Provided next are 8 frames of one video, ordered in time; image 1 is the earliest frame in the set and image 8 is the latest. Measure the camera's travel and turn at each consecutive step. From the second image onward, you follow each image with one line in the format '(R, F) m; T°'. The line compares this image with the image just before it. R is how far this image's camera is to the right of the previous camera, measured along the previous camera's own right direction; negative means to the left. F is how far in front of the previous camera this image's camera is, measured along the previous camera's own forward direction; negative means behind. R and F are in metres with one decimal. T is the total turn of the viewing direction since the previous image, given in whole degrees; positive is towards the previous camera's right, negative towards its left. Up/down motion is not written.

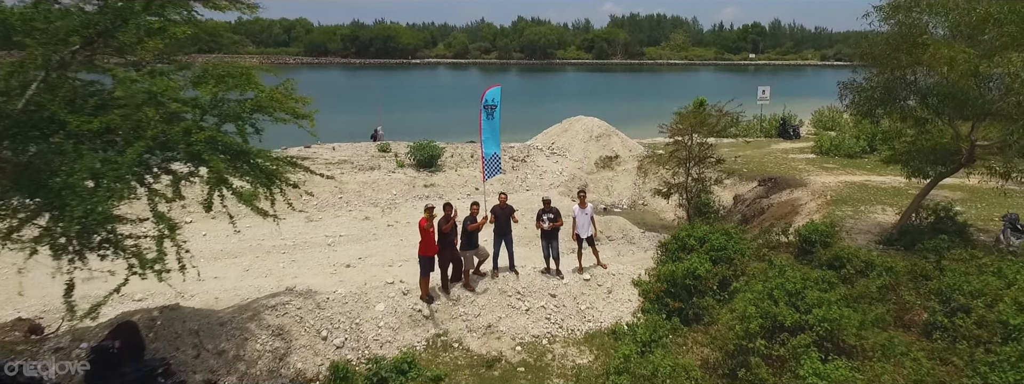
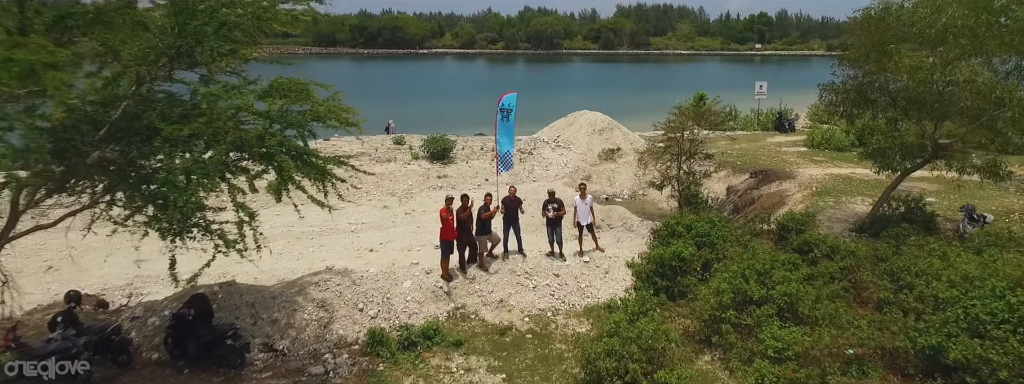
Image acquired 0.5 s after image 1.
(0.0, -1.2) m; -1°
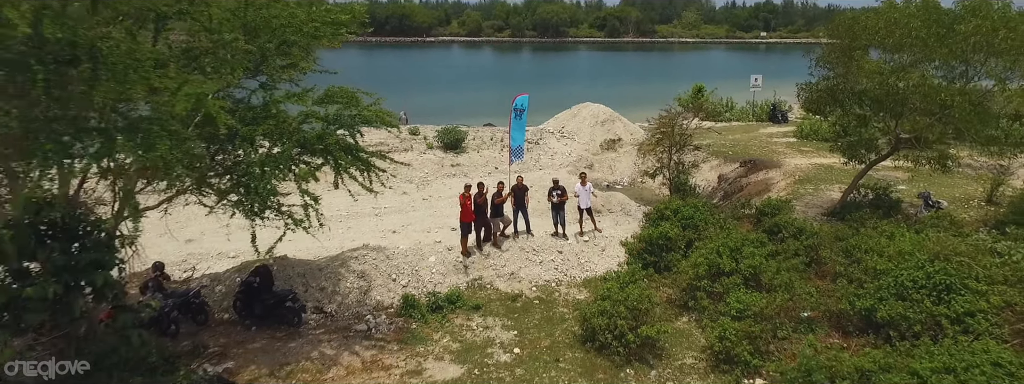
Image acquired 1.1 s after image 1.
(-0.1, -1.6) m; -1°
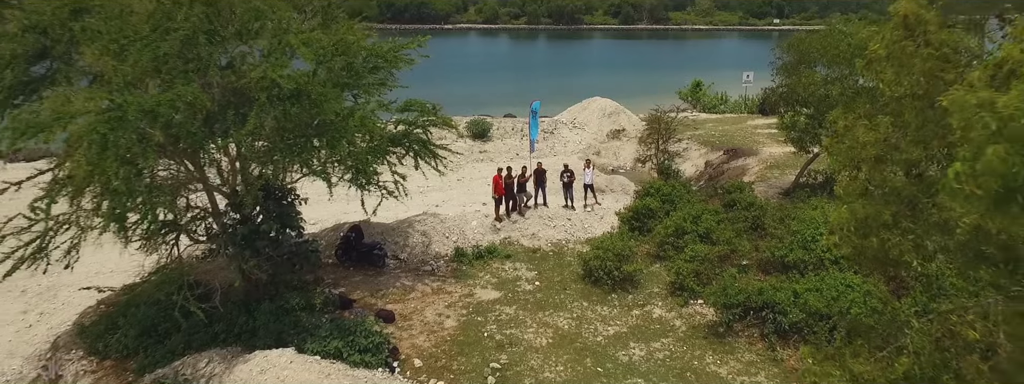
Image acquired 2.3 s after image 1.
(-0.2, -3.8) m; -1°
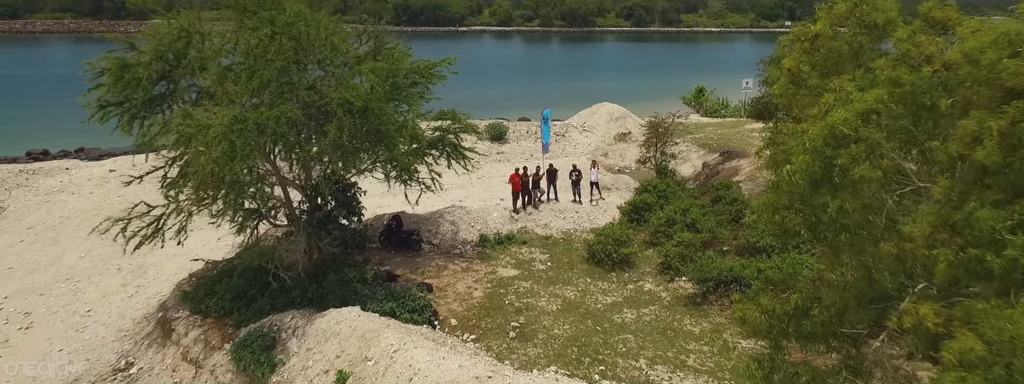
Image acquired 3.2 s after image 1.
(-0.1, -2.4) m; -1°
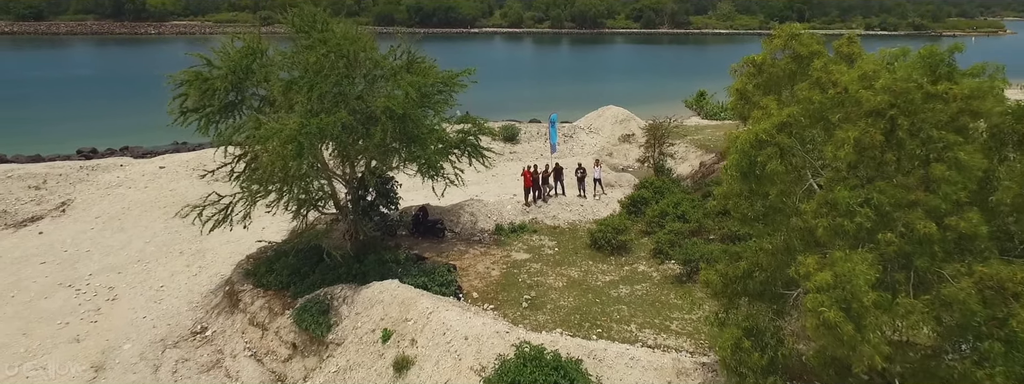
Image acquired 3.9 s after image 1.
(-0.1, -2.2) m; -1°
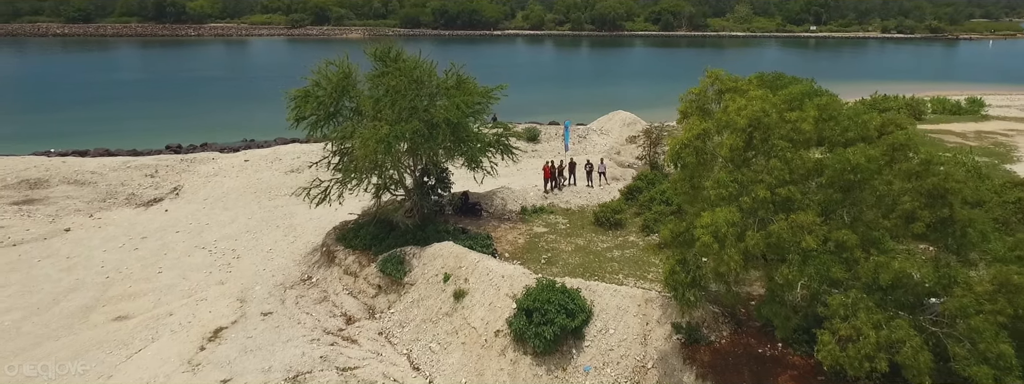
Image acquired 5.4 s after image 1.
(-0.1, -5.2) m; -2°
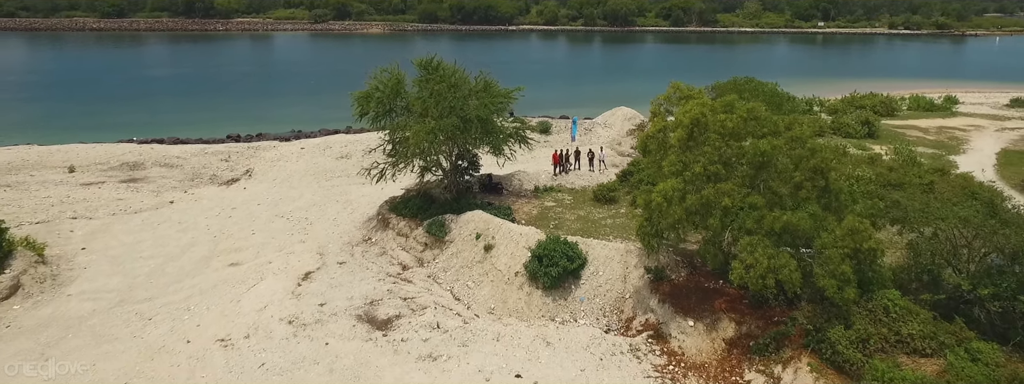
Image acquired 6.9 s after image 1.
(-0.1, -5.4) m; -1°
